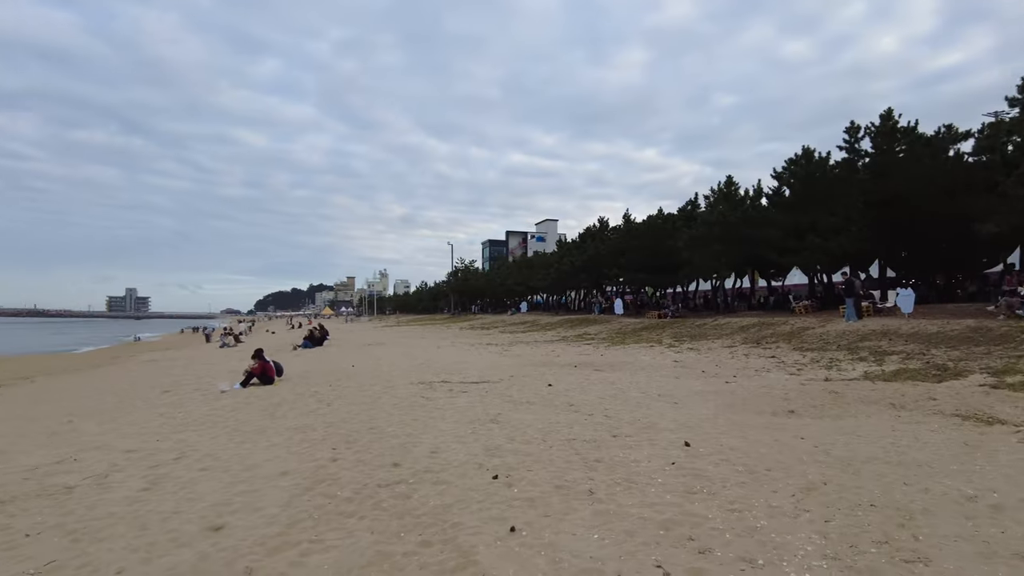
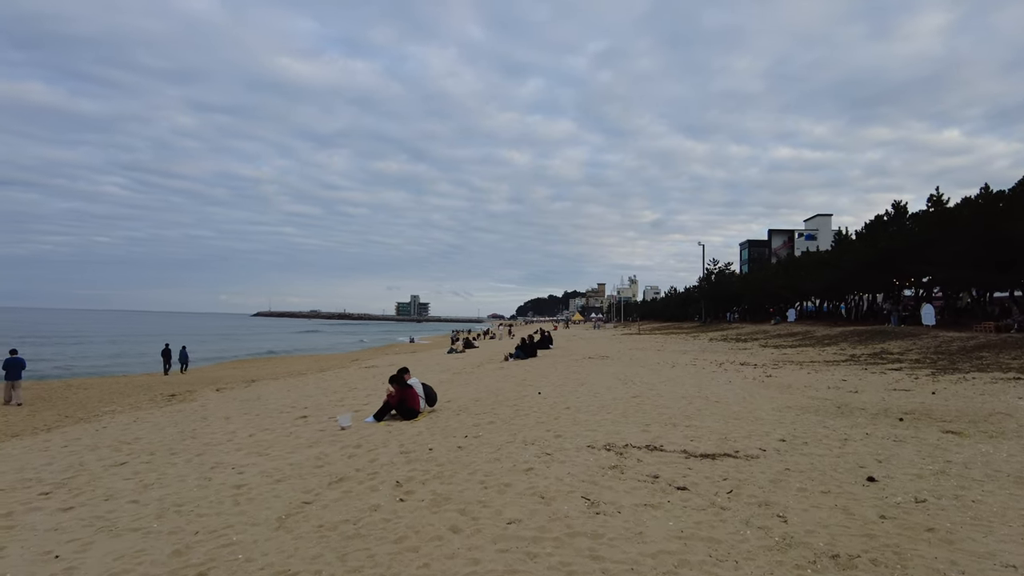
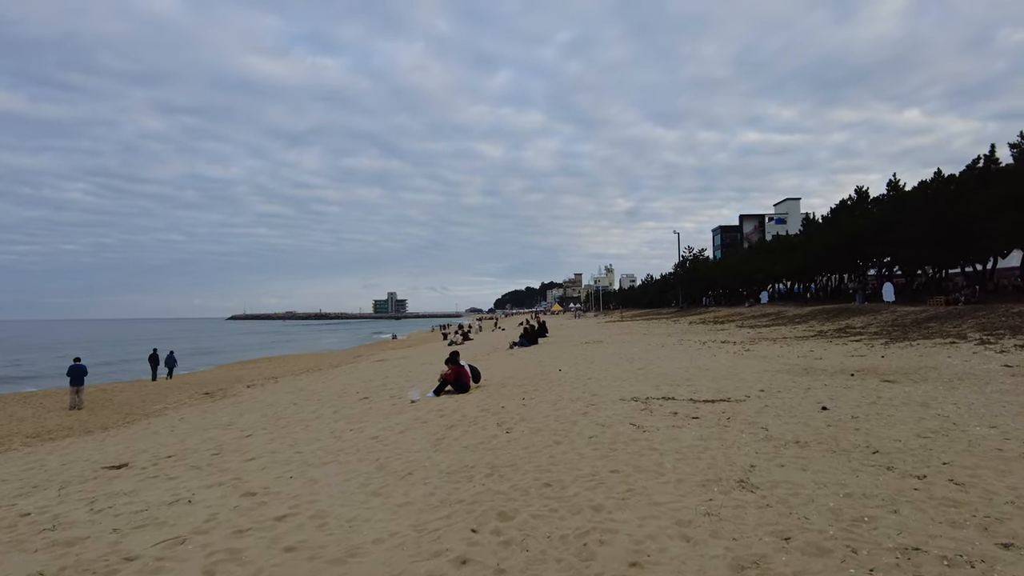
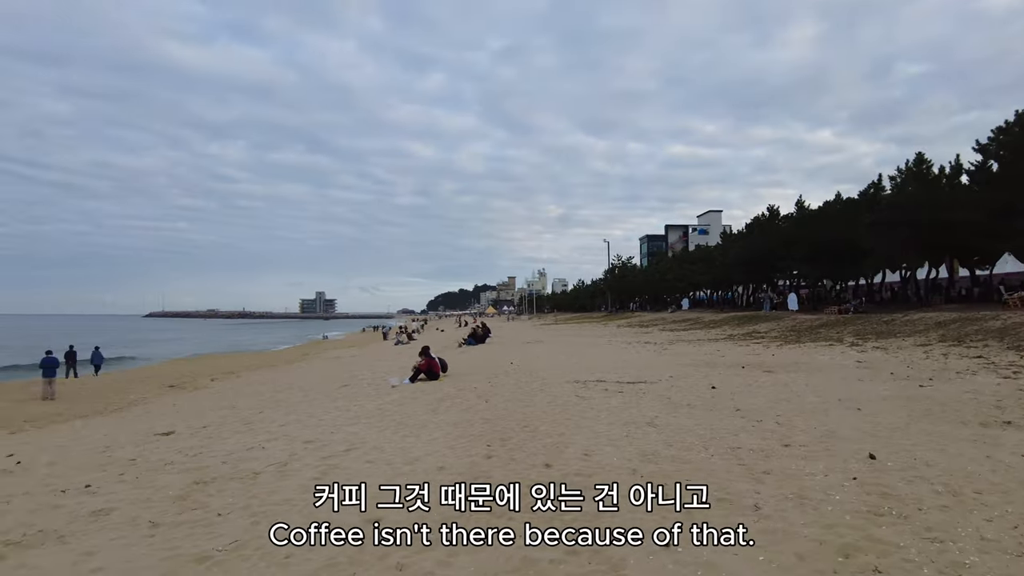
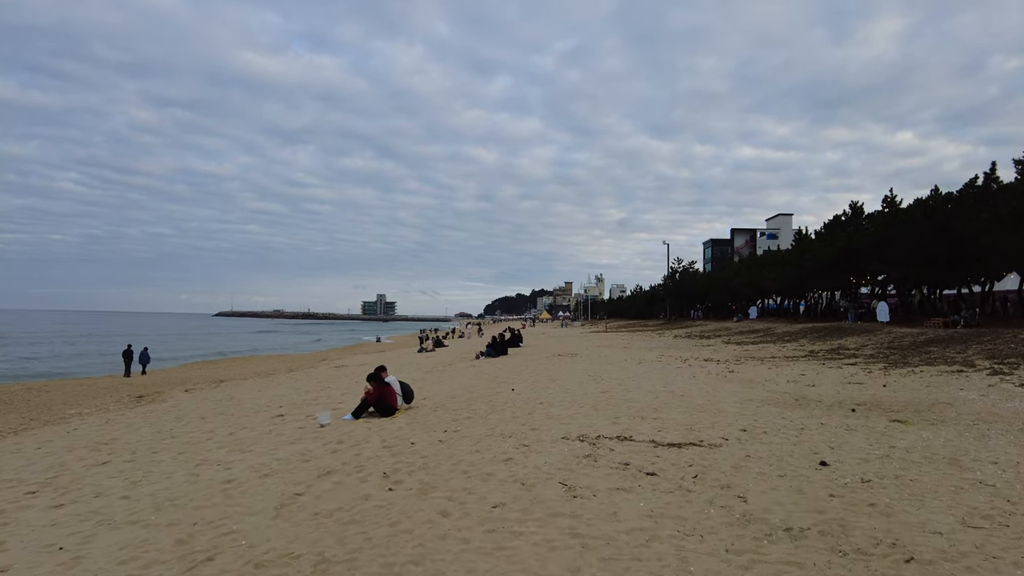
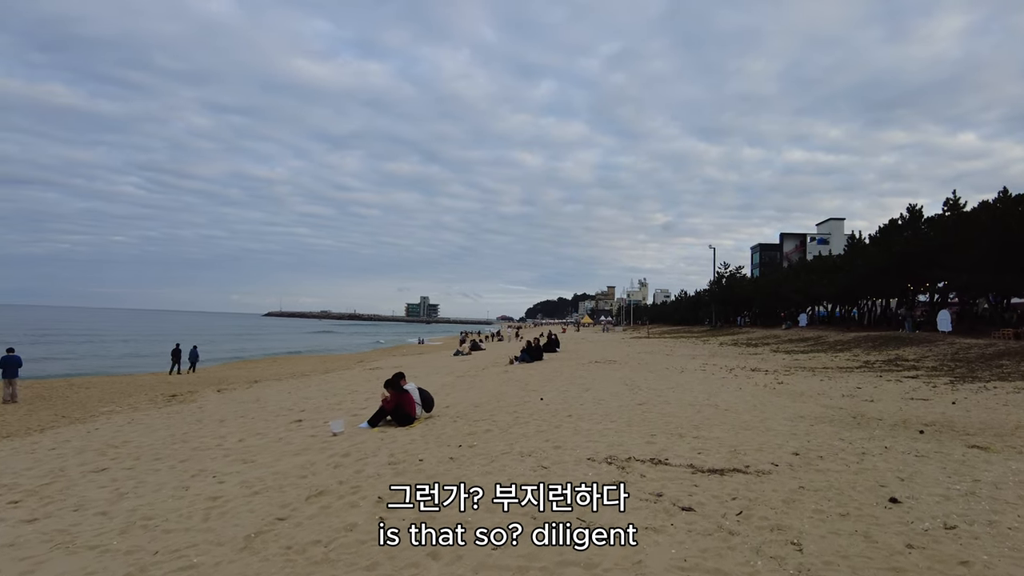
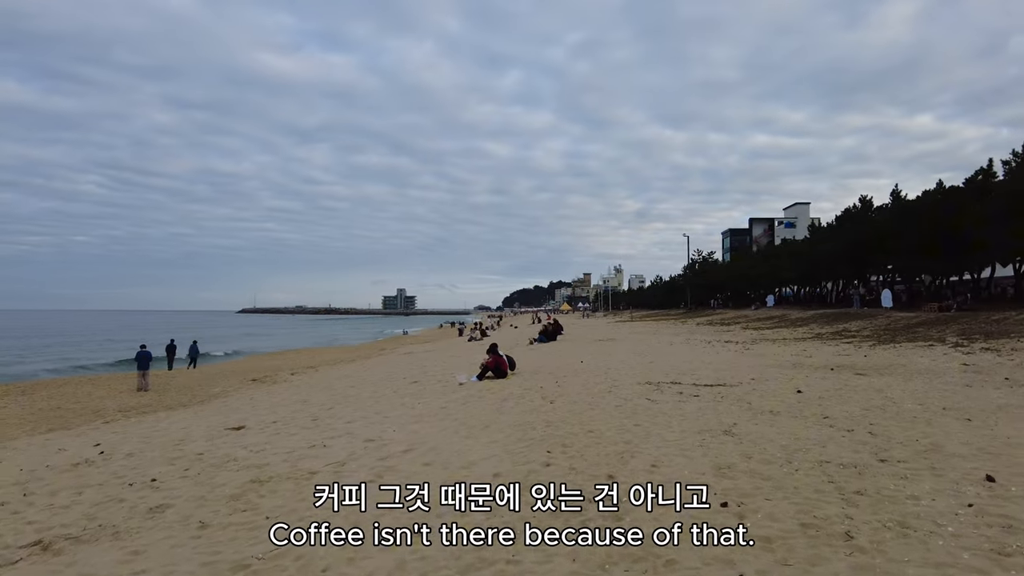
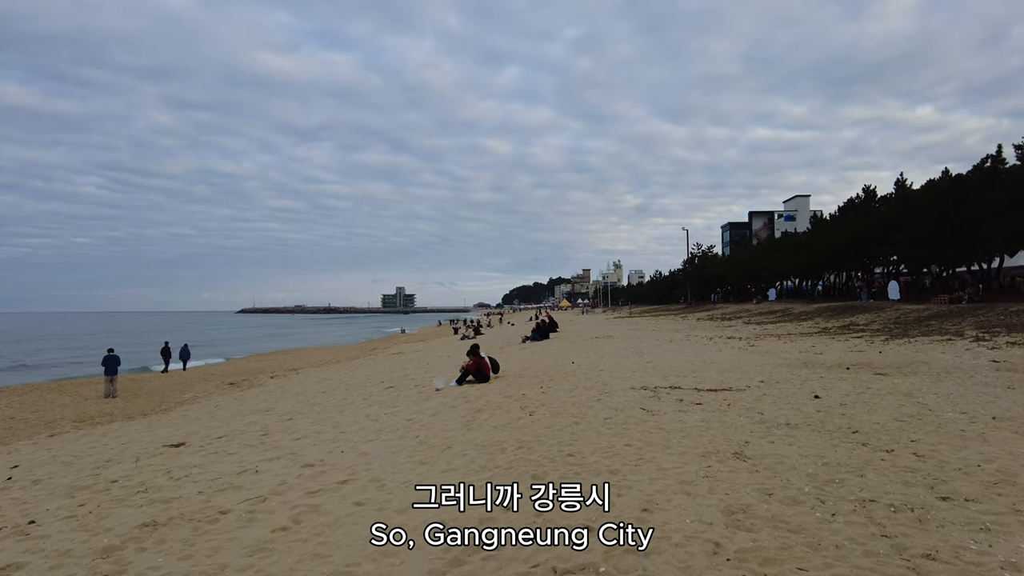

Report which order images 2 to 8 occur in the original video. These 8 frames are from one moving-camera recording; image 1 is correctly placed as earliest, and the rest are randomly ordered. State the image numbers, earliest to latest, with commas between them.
4, 7, 8, 3, 5, 2, 6
